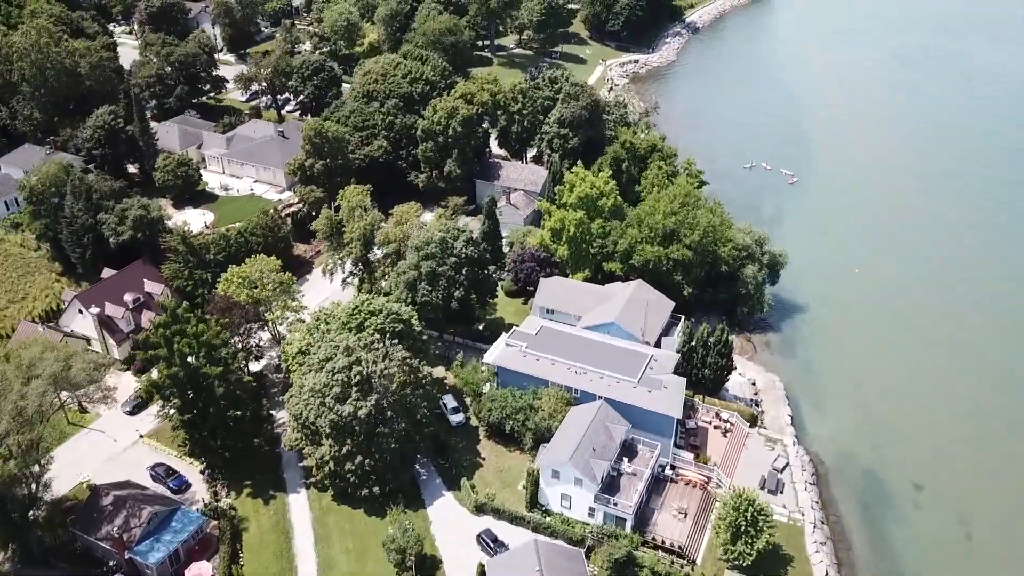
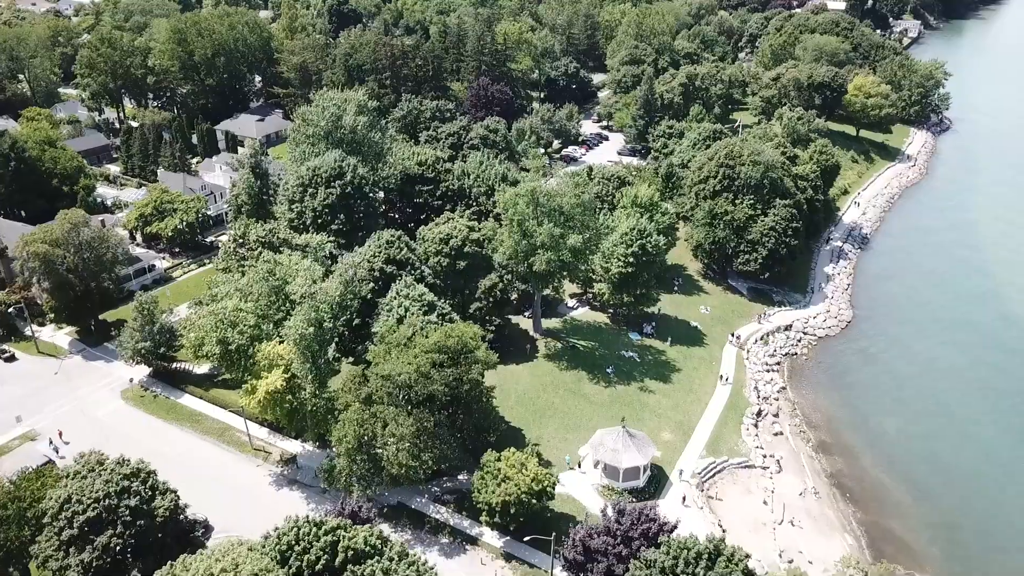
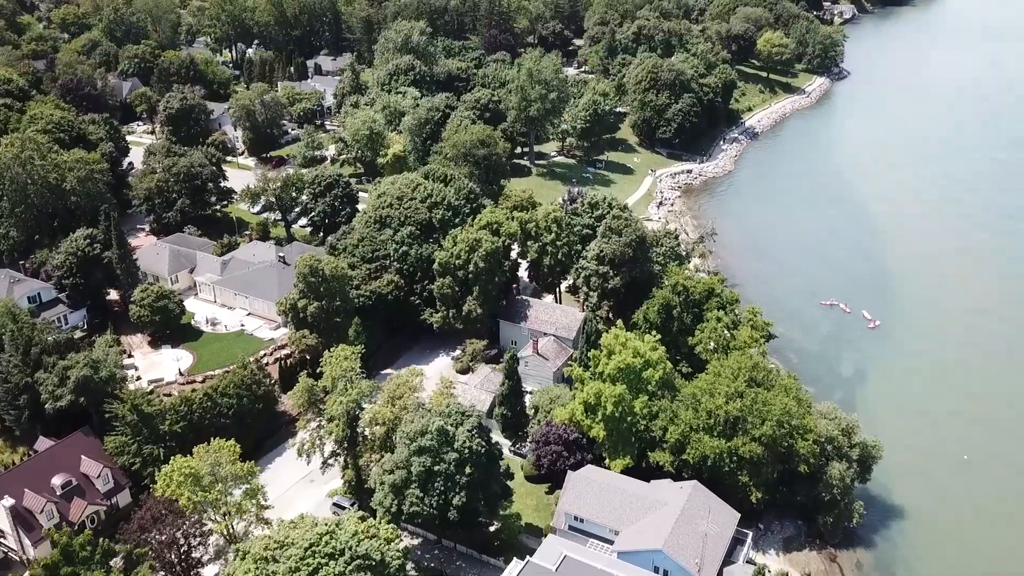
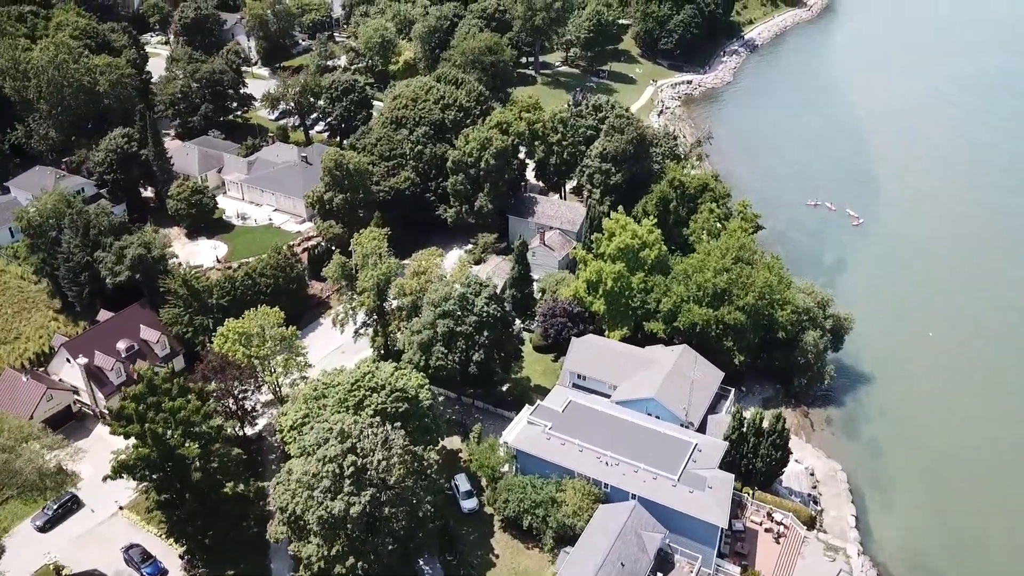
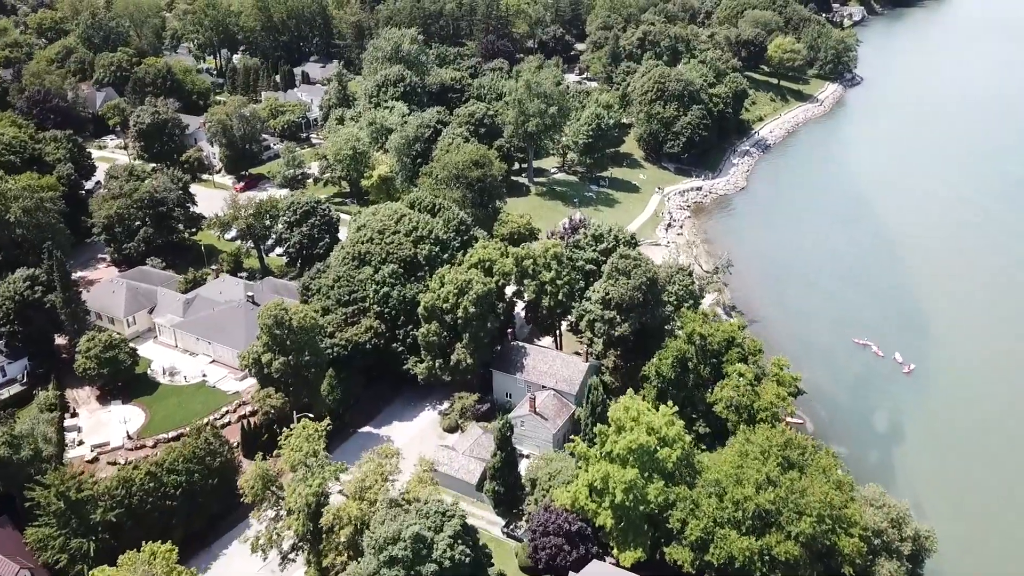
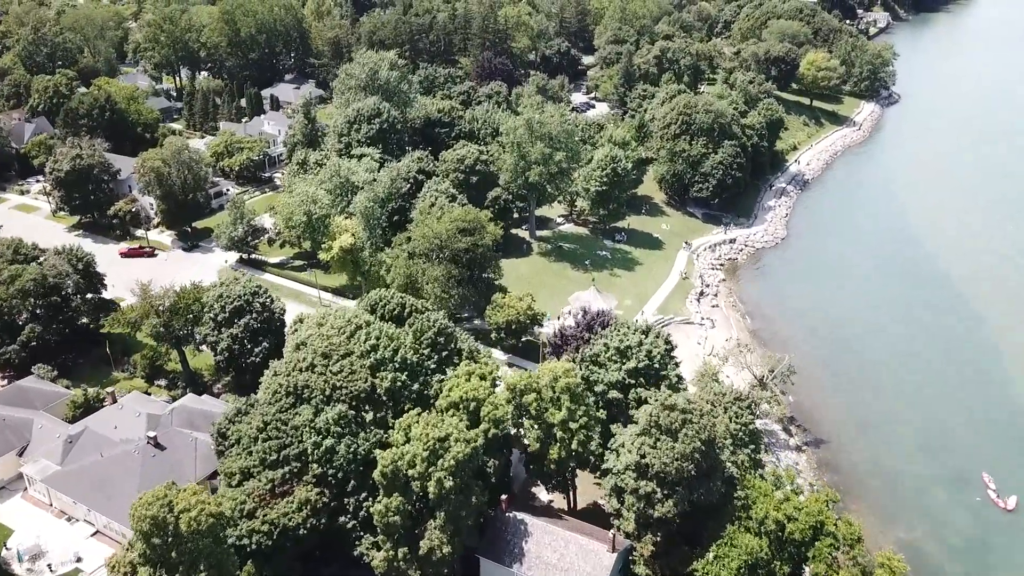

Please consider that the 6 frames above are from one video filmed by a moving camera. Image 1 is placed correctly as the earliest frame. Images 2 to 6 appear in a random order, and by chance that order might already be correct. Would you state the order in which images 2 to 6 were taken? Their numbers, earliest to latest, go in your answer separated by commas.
4, 3, 5, 6, 2
